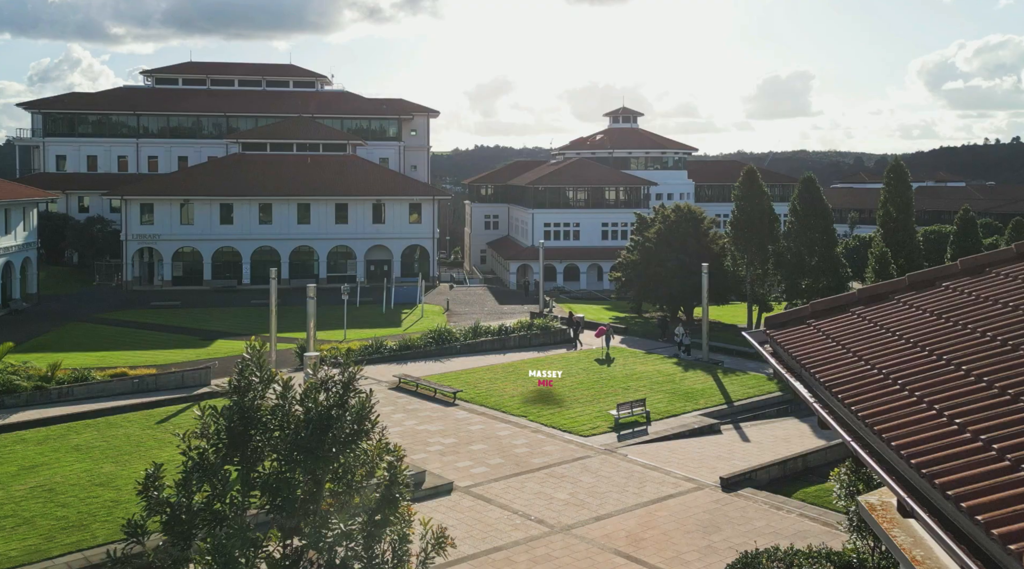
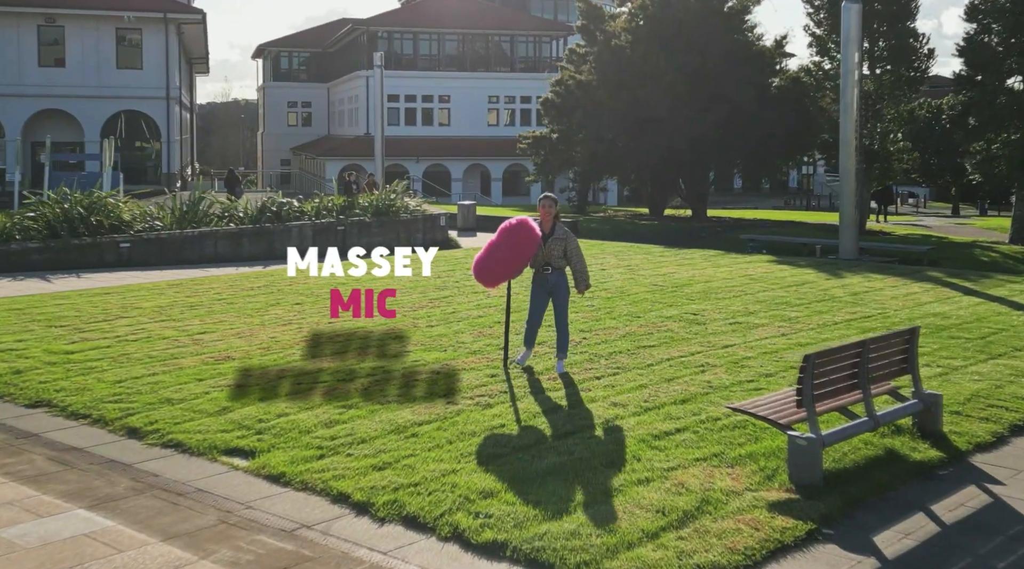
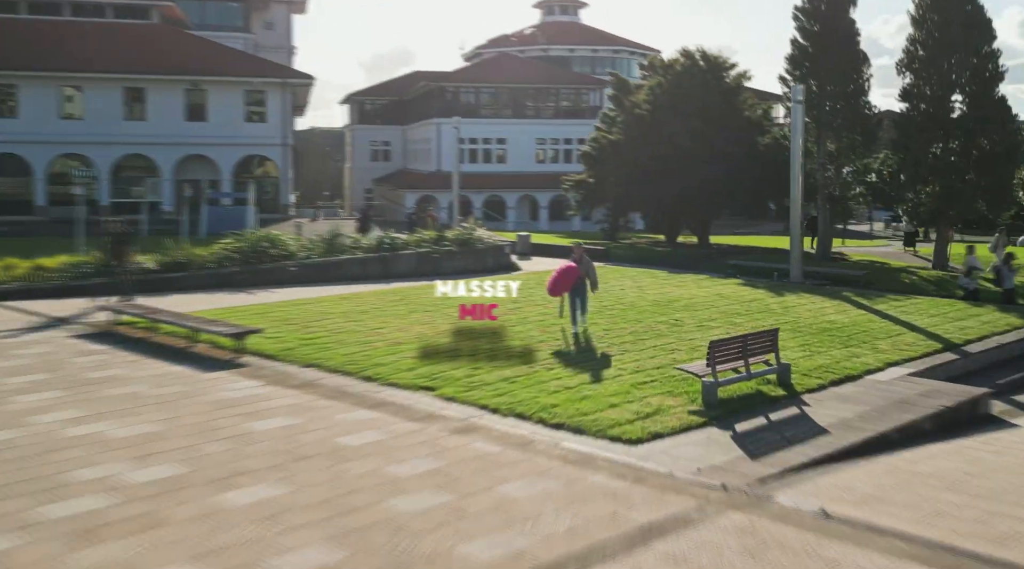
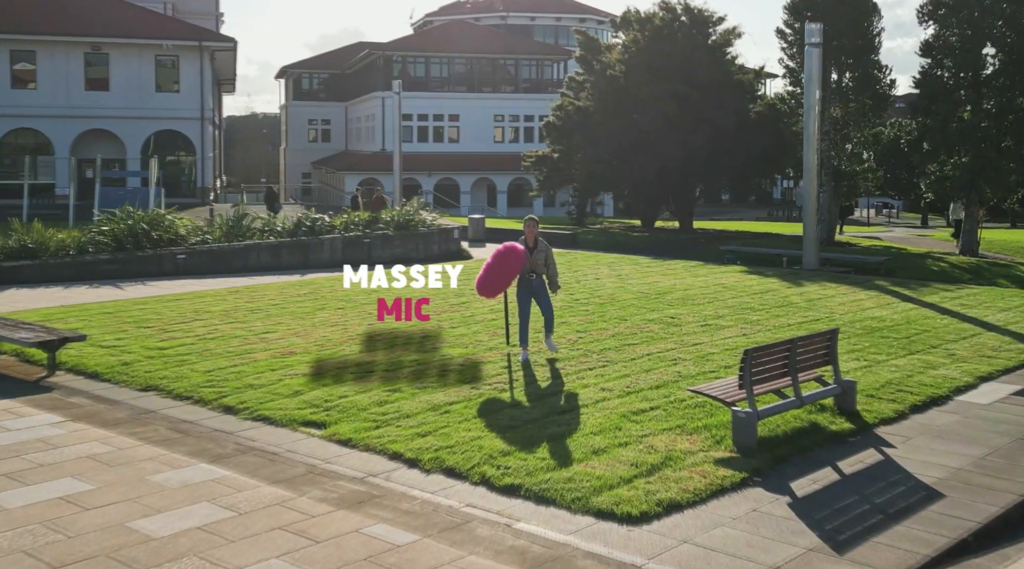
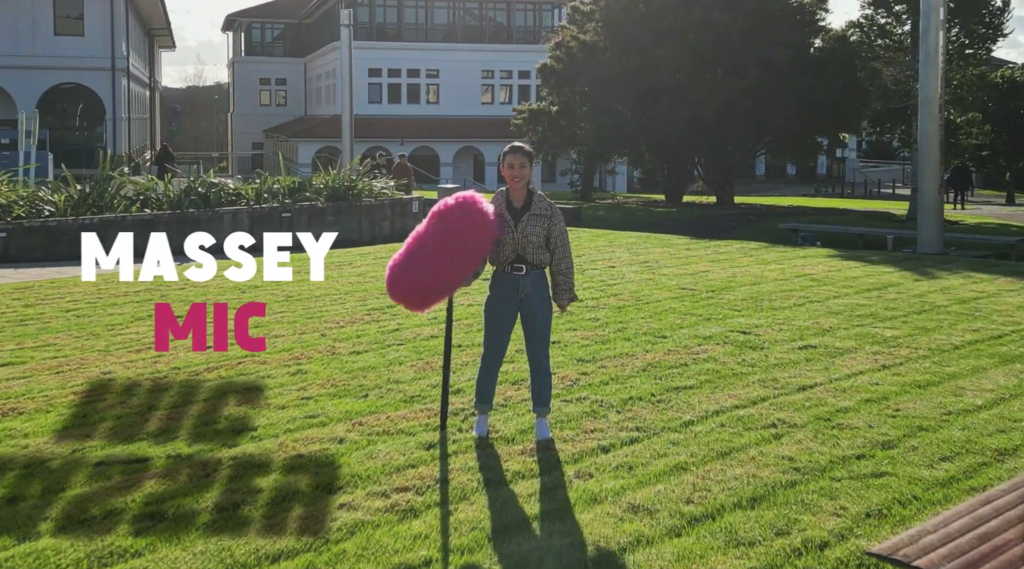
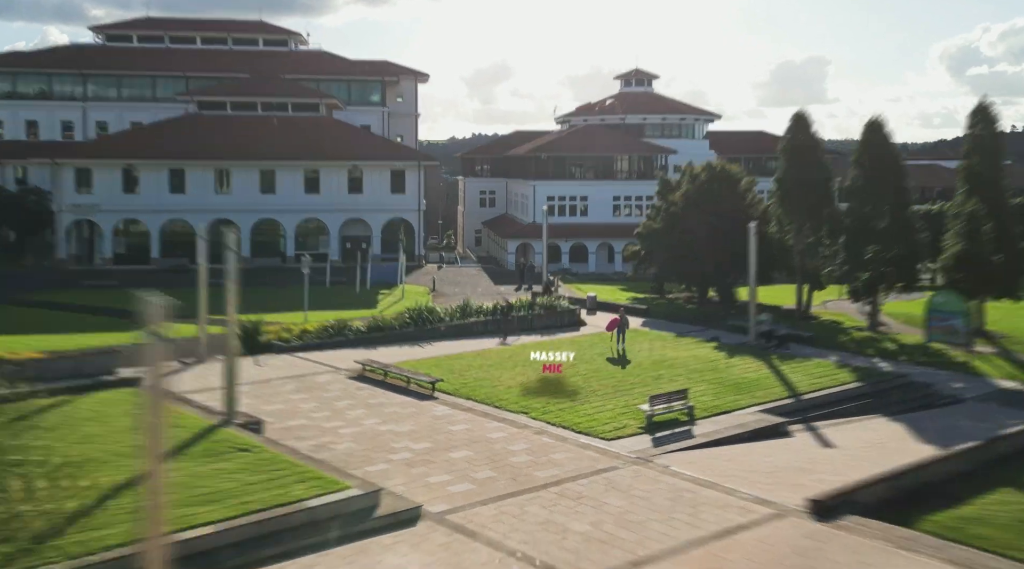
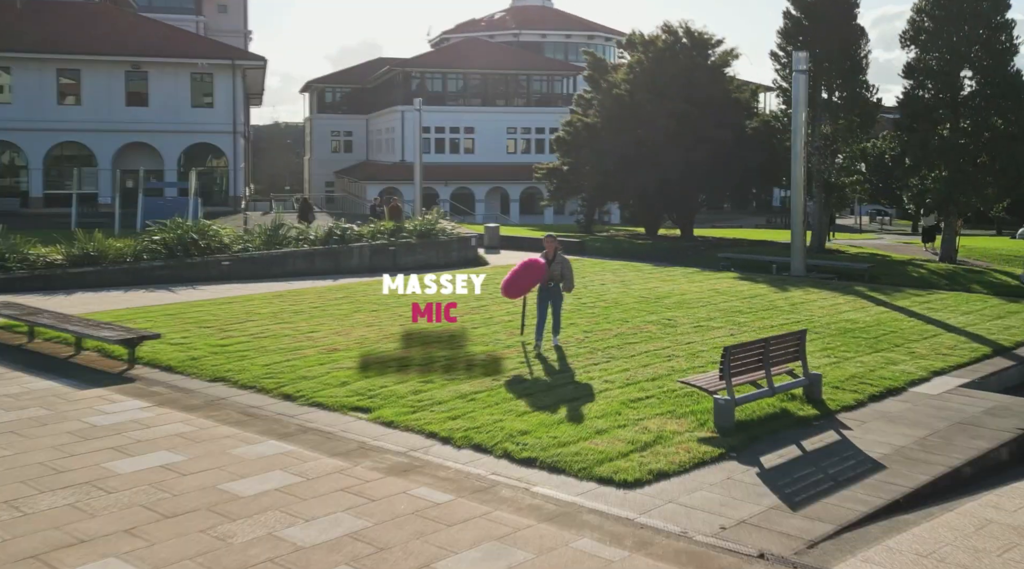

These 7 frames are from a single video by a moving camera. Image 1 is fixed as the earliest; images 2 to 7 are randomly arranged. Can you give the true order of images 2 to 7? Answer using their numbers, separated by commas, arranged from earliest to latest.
6, 3, 7, 4, 2, 5
